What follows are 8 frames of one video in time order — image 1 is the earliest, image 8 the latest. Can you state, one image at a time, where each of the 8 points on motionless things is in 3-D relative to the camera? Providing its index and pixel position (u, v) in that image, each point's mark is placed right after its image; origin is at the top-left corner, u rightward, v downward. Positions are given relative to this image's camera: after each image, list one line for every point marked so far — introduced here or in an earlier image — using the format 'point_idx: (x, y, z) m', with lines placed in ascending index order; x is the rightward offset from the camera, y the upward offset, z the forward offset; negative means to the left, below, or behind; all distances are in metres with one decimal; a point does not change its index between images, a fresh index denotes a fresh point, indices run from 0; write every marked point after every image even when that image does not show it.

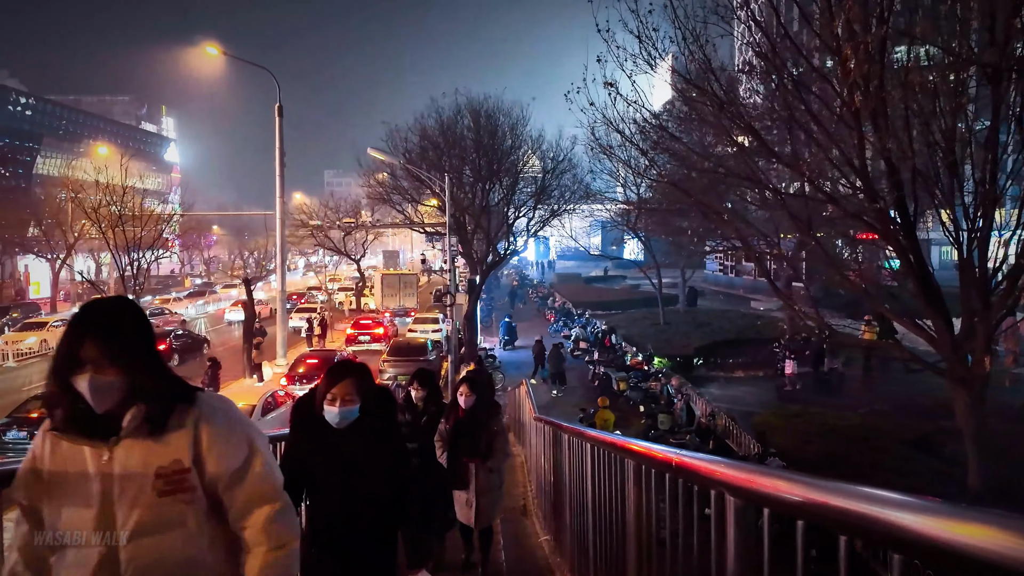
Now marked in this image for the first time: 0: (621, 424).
0: (+2.3, -2.9, +15.7) m
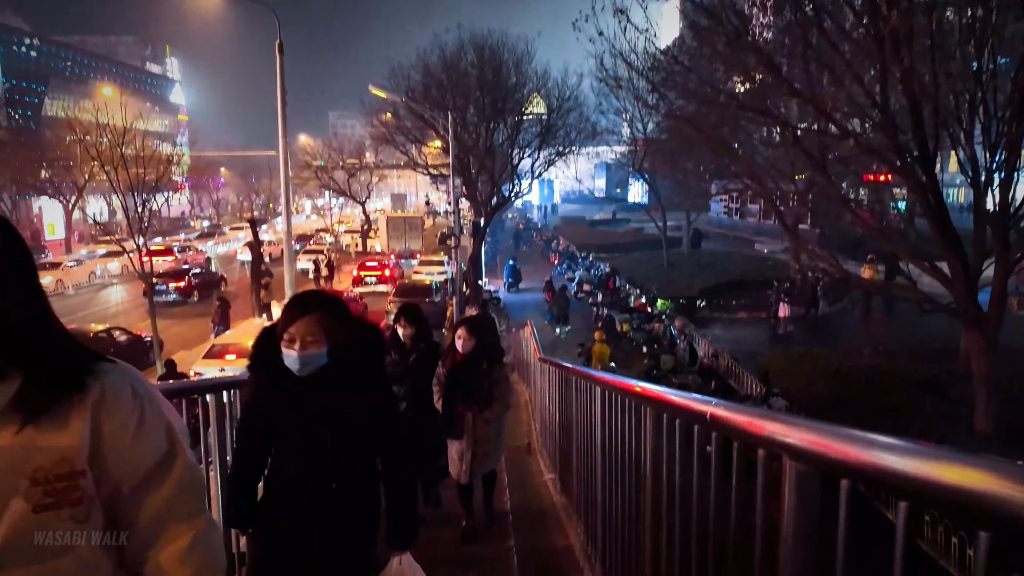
0: (+2.4, -1.6, +15.8) m
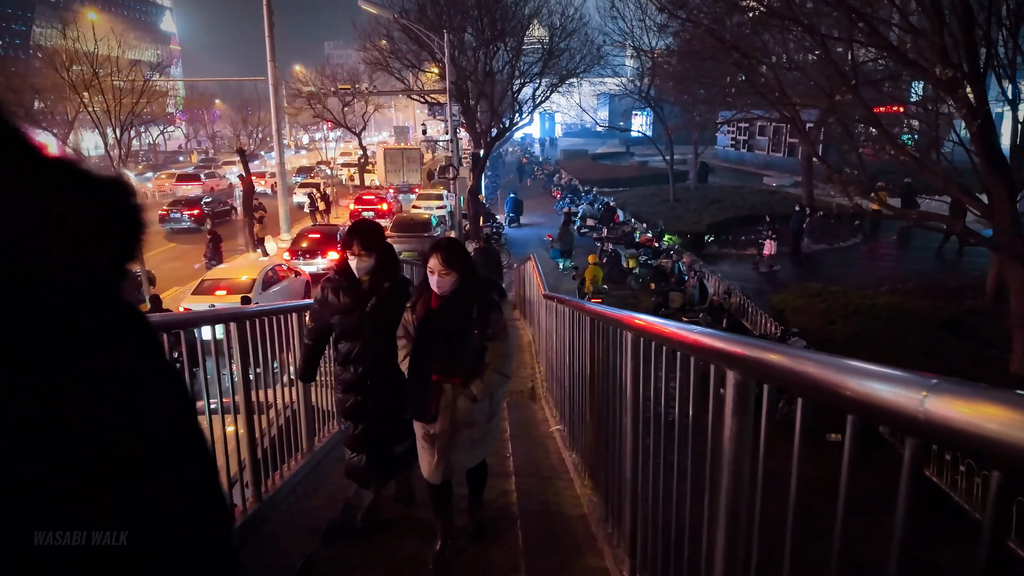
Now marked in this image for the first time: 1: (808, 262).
0: (+2.5, -0.3, +15.2) m
1: (+7.6, +0.7, +18.9) m
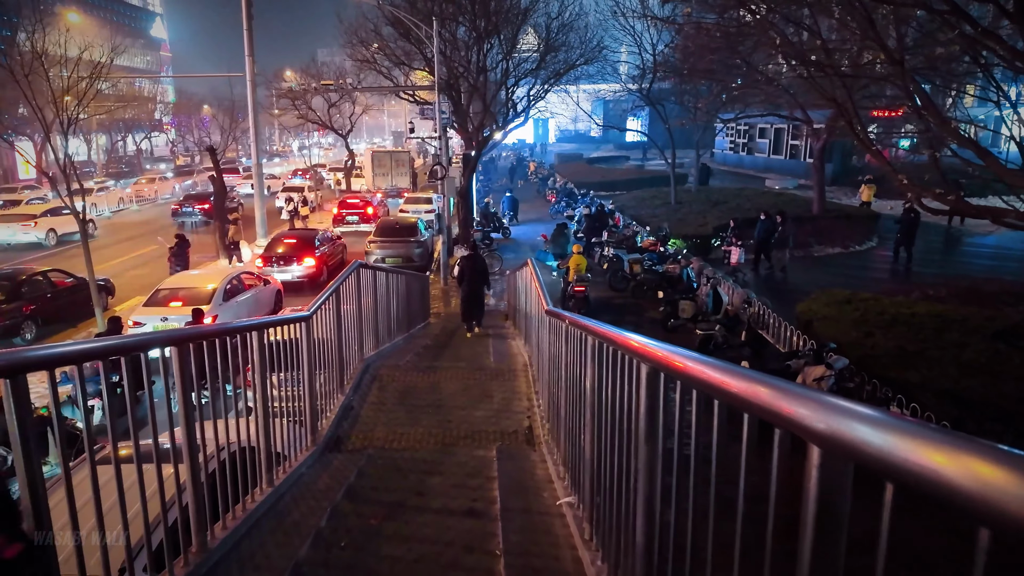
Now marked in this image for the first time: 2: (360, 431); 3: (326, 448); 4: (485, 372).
0: (+2.3, -0.4, +13.8) m
1: (+7.4, +0.5, +17.6) m
2: (-1.1, -1.0, +5.4) m
3: (-1.3, -1.1, +5.1) m
4: (-0.3, -0.8, +6.7) m
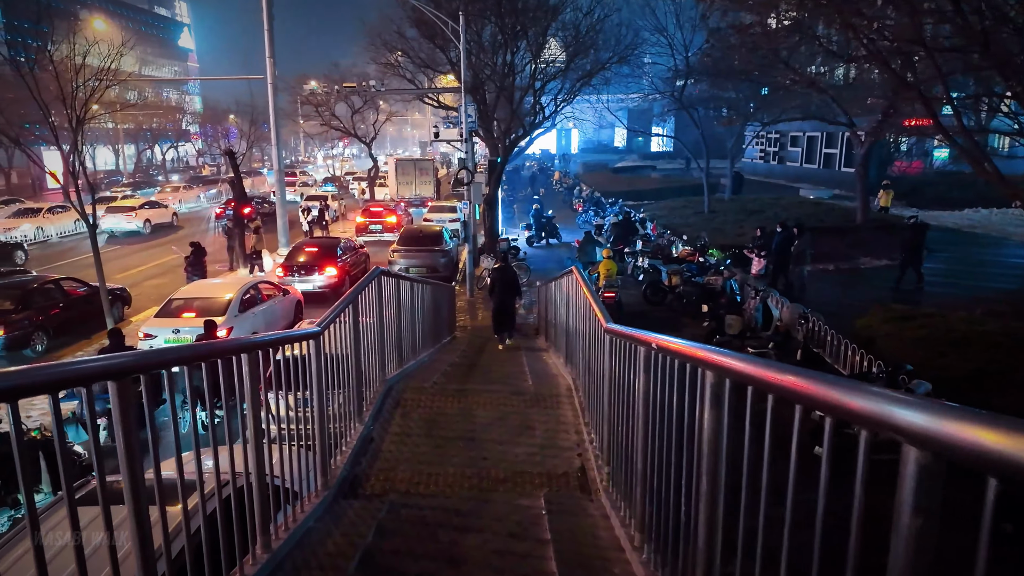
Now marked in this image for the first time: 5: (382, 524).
0: (+2.9, -0.7, +12.9) m
1: (+8.1, +0.2, +16.6) m
2: (-0.8, -1.1, +4.6) m
3: (-1.0, -1.2, +4.3) m
4: (+0.1, -0.9, +5.9) m
5: (-0.6, -1.2, +3.7) m
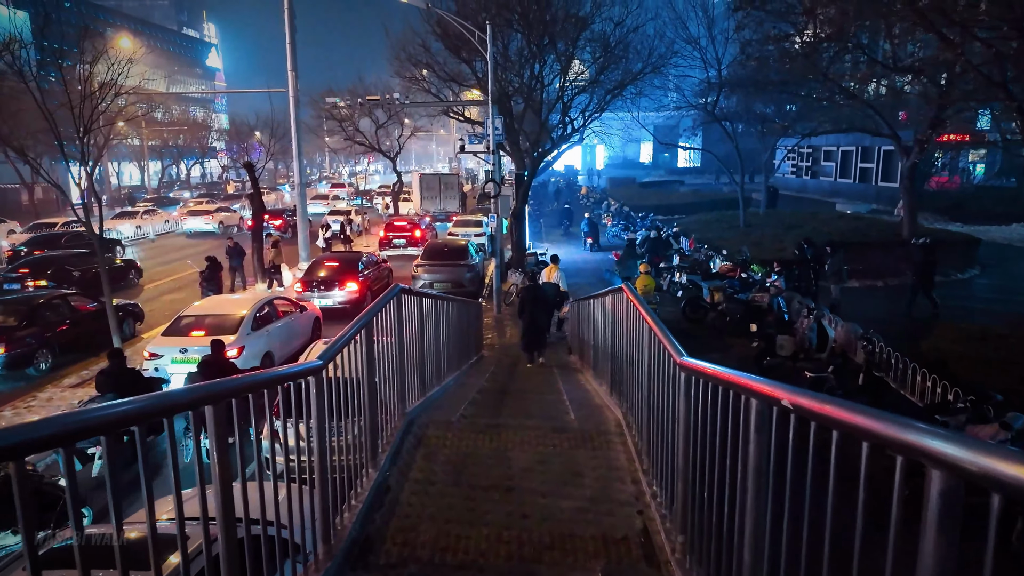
0: (+3.3, -1.0, +12.0) m
1: (+8.7, -0.2, +15.5) m
2: (-0.6, -1.2, +3.8) m
3: (-0.8, -1.3, +3.5) m
4: (+0.4, -1.0, +5.0) m
5: (-0.4, -1.2, +2.9) m
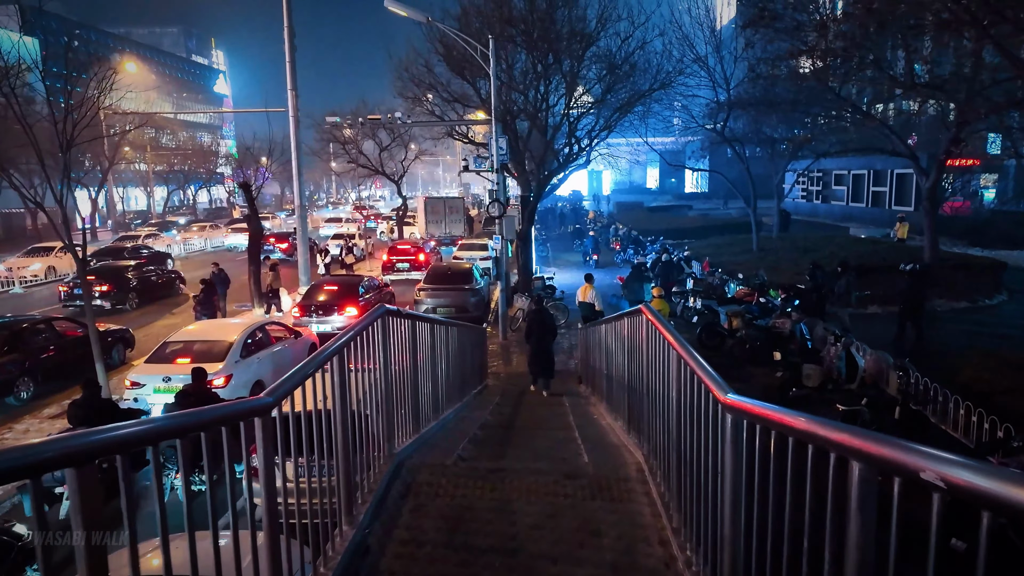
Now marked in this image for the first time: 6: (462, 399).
0: (+3.4, -1.3, +11.2) m
1: (+8.8, -0.7, +14.7) m
2: (-0.6, -1.3, +3.0) m
3: (-0.7, -1.3, +2.8) m
4: (+0.4, -1.1, +4.3) m
5: (-0.4, -1.3, +2.2) m
6: (-0.6, -1.2, +8.4) m
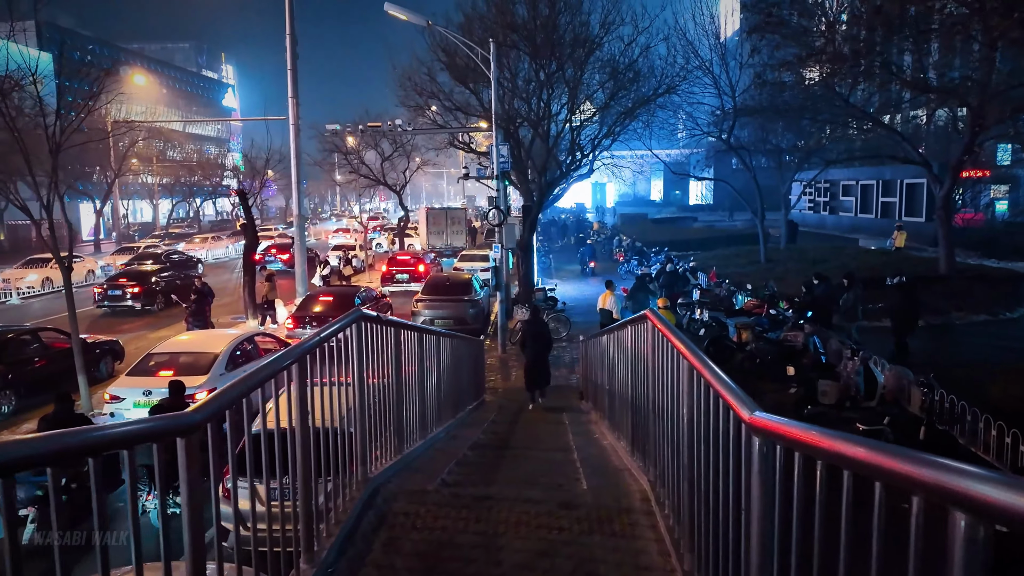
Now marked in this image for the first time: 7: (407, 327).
0: (+3.4, -1.5, +10.7) m
1: (+8.8, -0.9, +14.2) m
2: (-0.6, -1.3, +2.5) m
3: (-0.8, -1.3, +2.3) m
4: (+0.3, -1.2, +3.8) m
5: (-0.5, -1.3, +1.7) m
6: (-0.6, -1.3, +7.9) m
7: (-0.8, -0.3, +5.6) m
